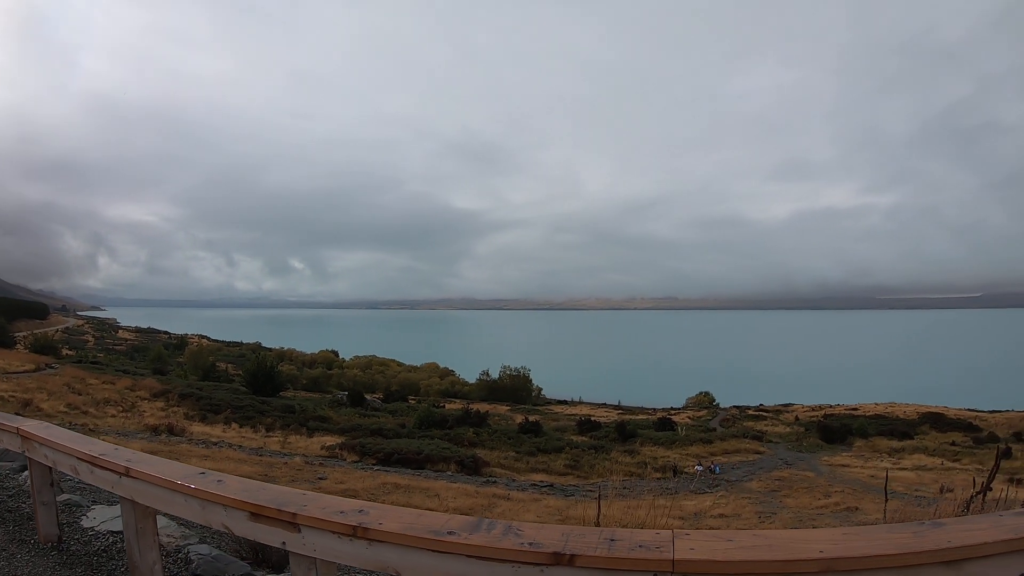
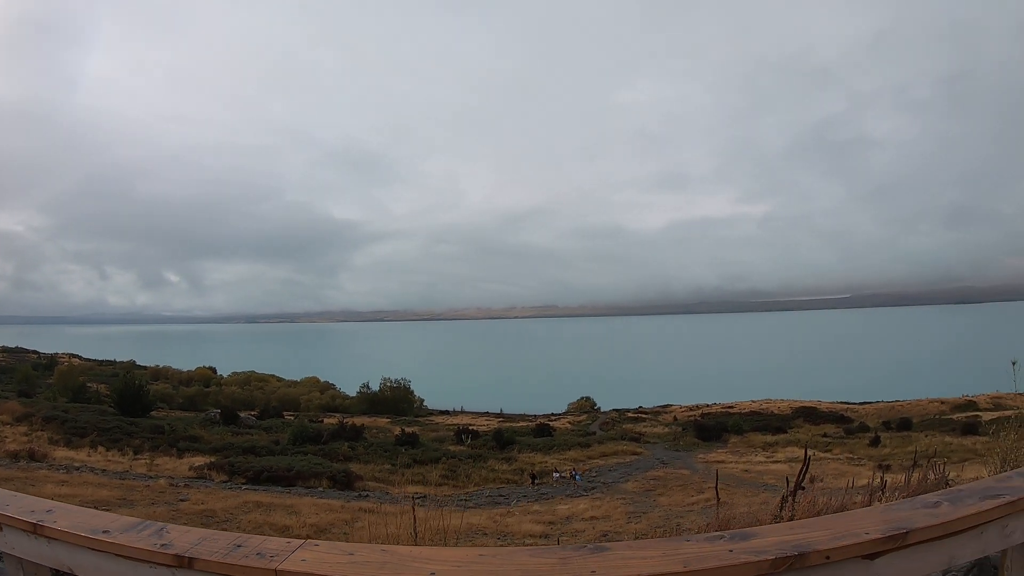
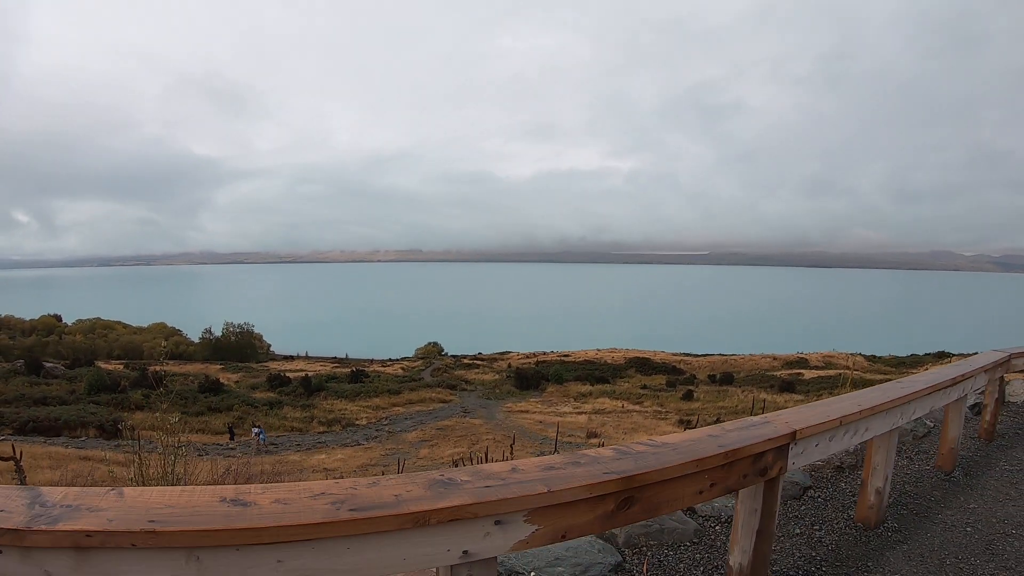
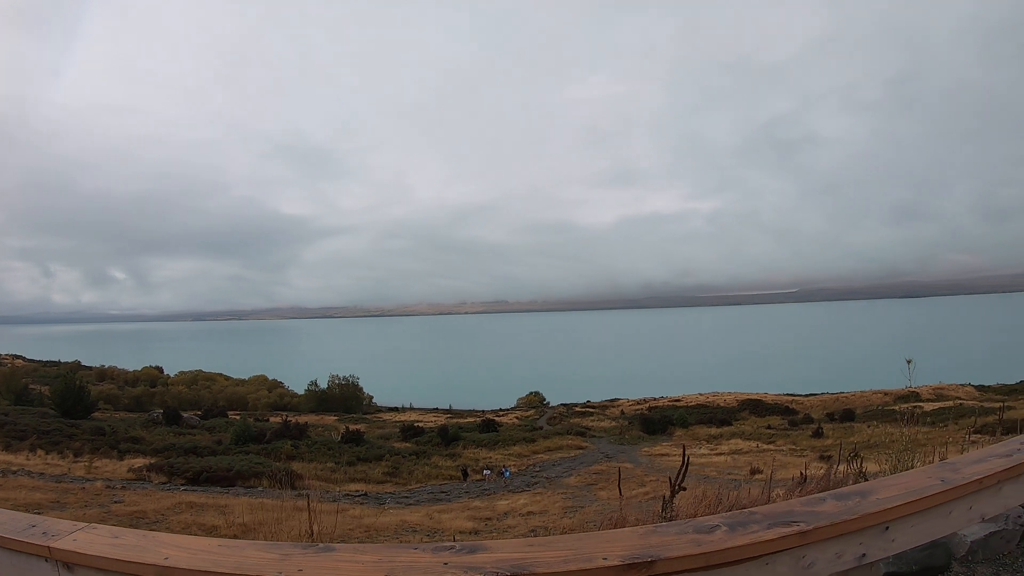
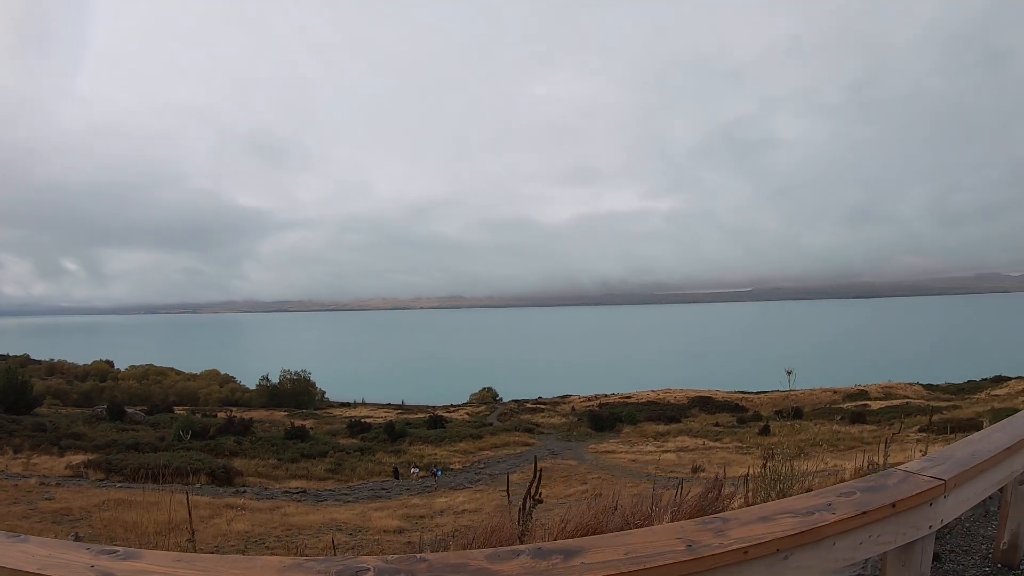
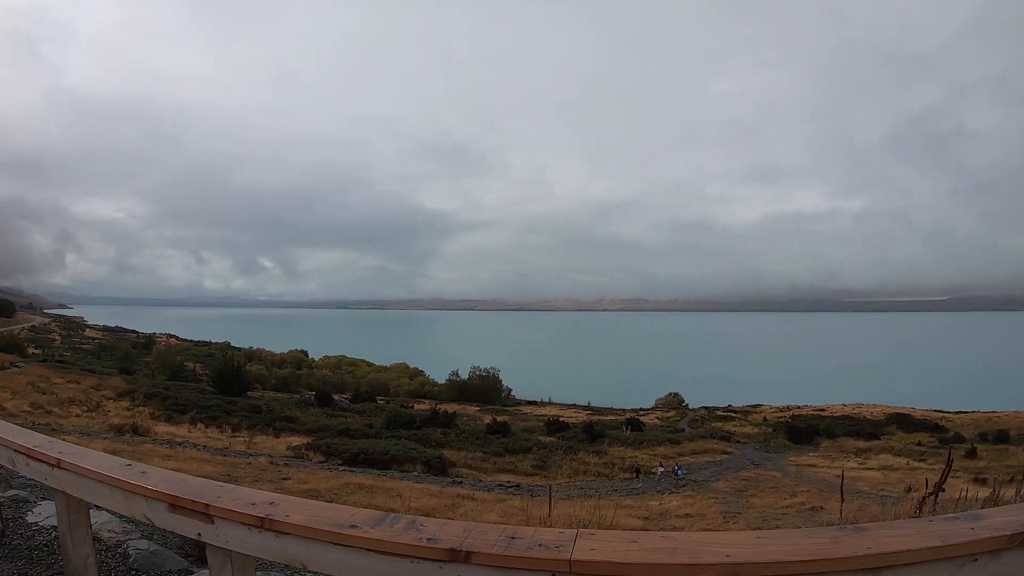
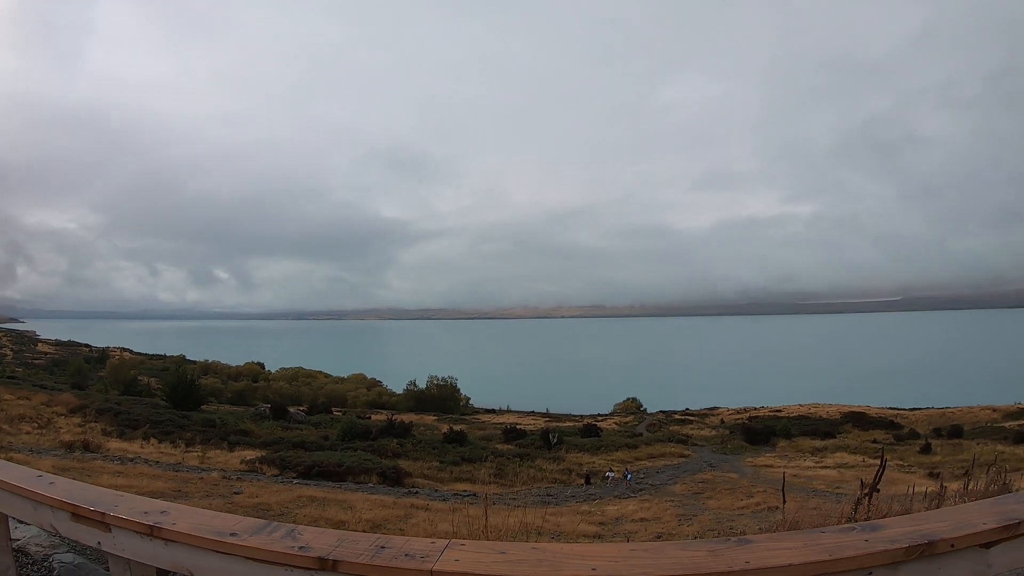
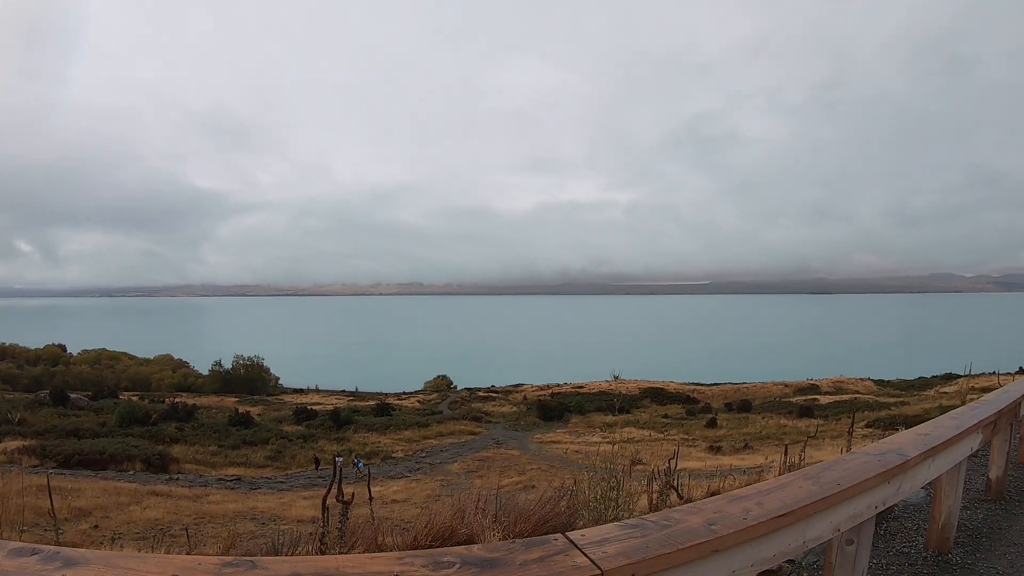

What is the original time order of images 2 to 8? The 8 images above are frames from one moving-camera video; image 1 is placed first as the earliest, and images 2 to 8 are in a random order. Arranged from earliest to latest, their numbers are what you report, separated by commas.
6, 7, 2, 4, 5, 8, 3
